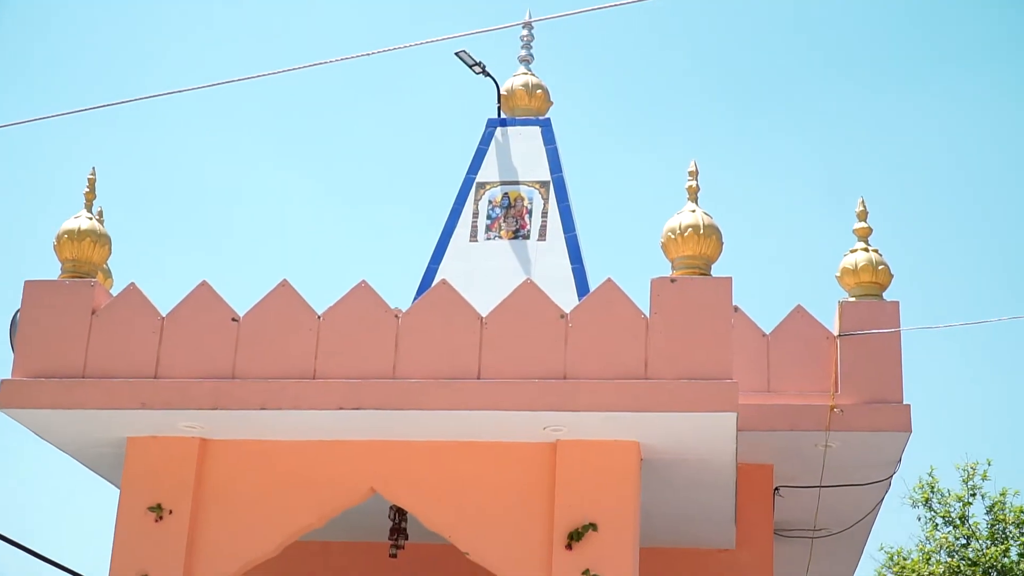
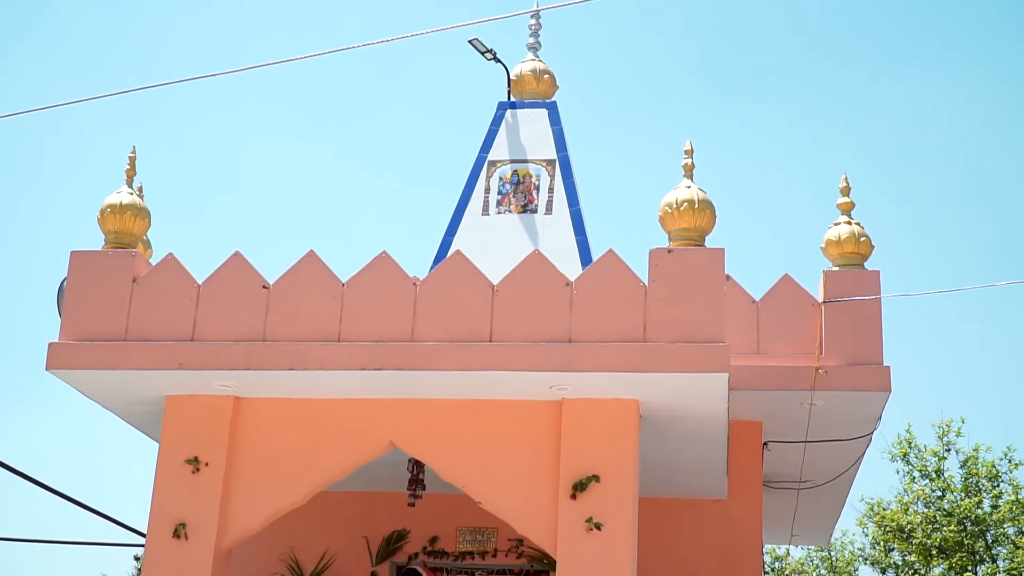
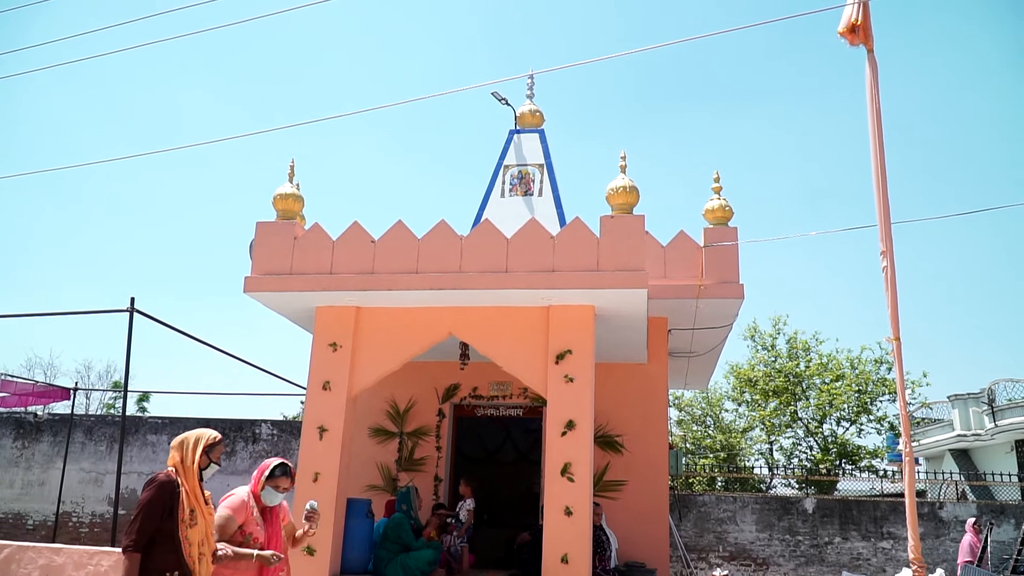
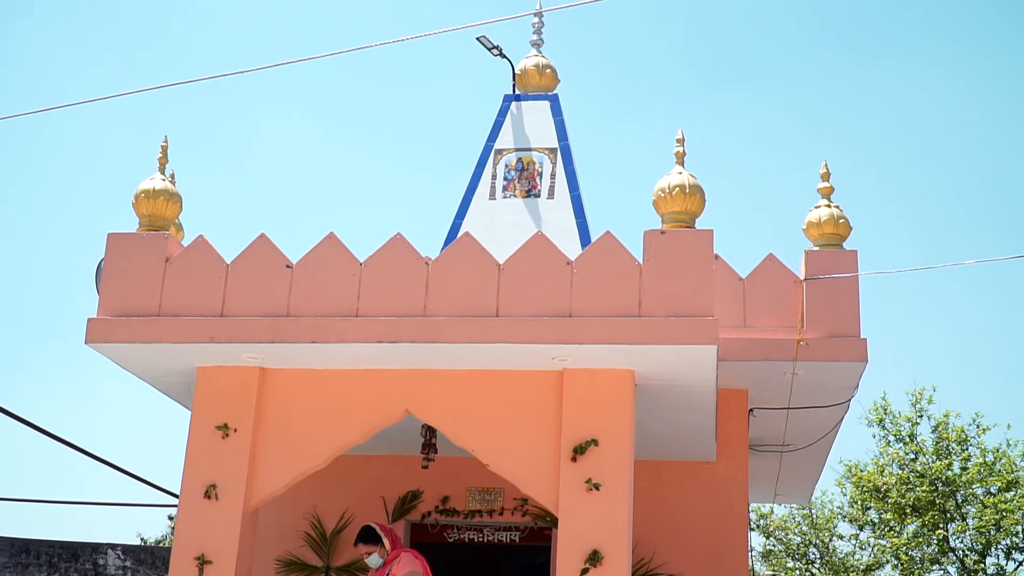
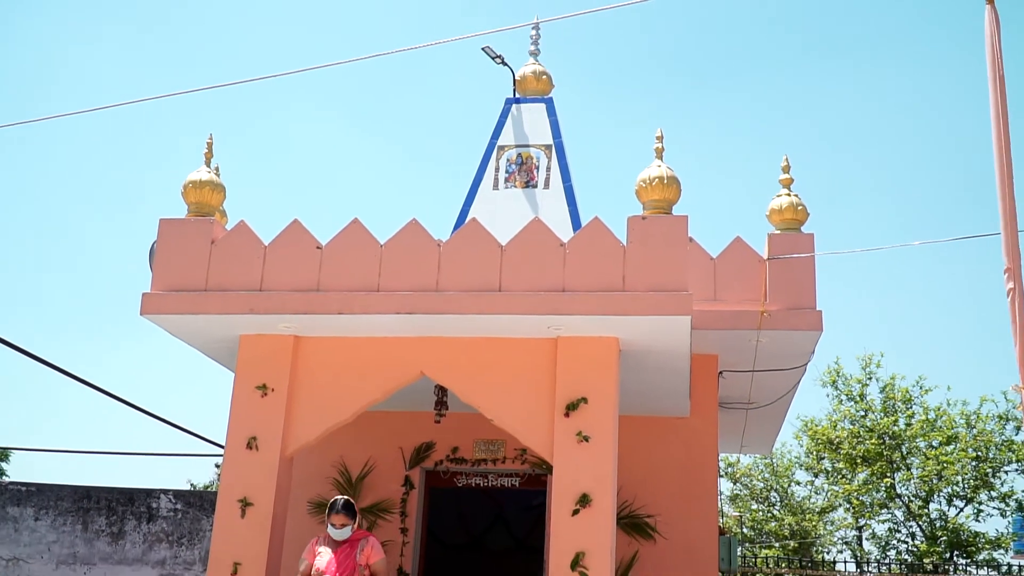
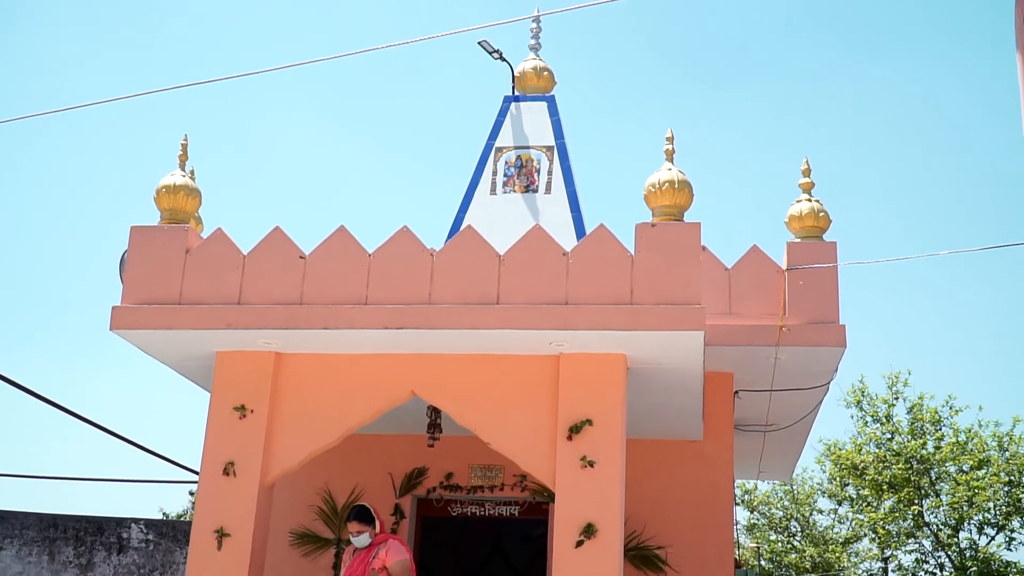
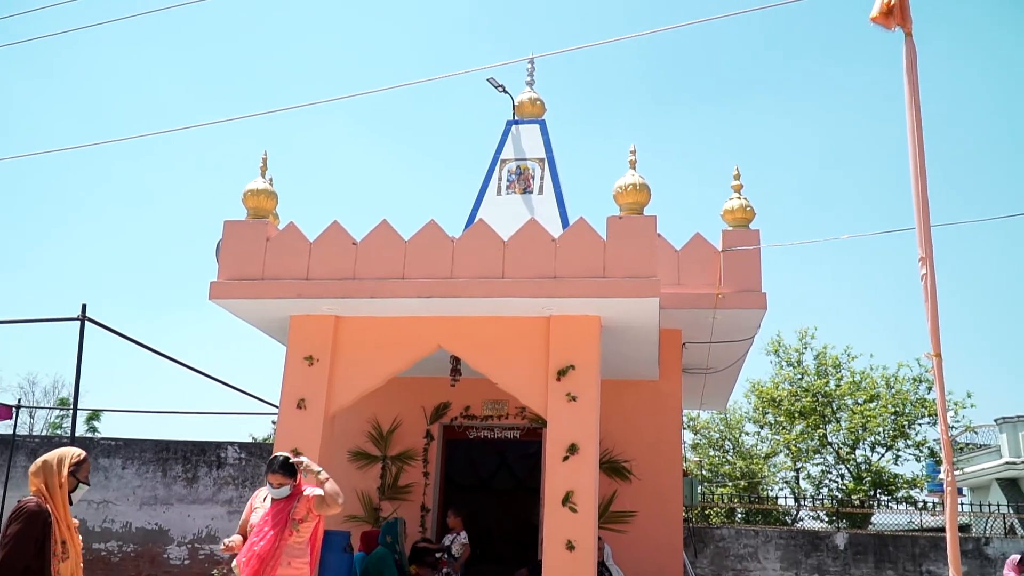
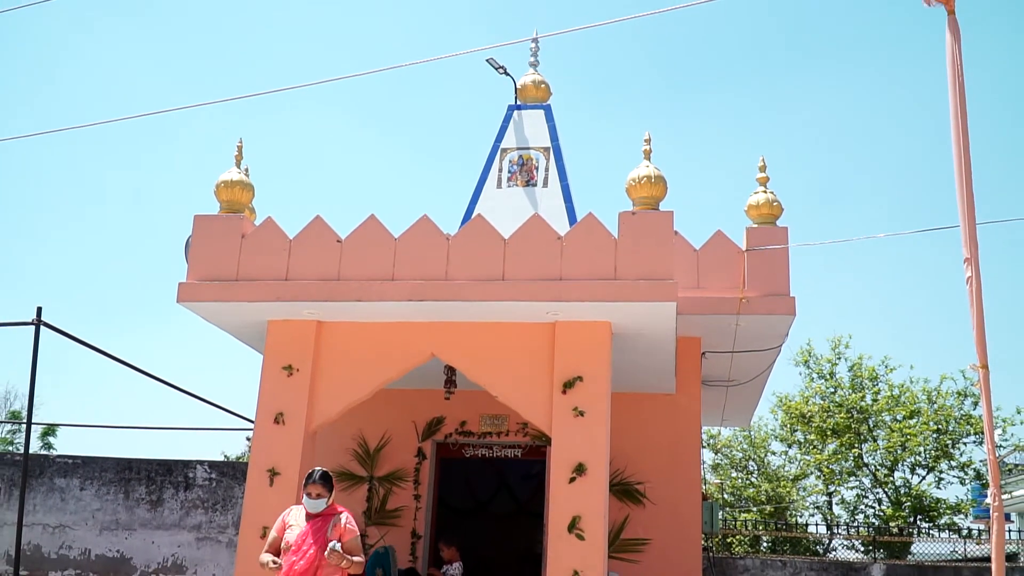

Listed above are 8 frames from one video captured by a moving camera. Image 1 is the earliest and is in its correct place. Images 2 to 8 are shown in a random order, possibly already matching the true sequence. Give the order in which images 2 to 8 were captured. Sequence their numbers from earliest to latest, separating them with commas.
2, 4, 6, 5, 8, 7, 3
